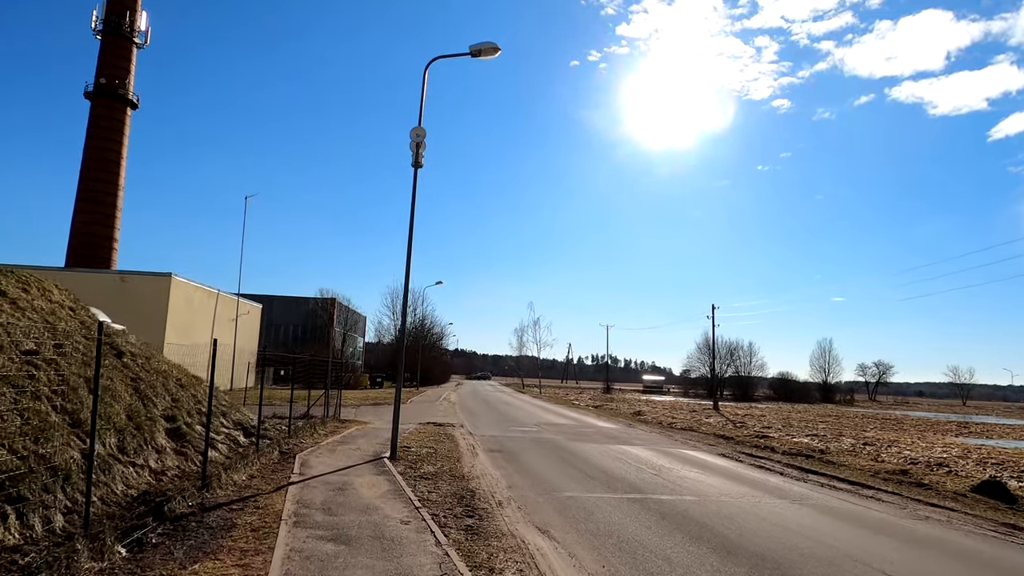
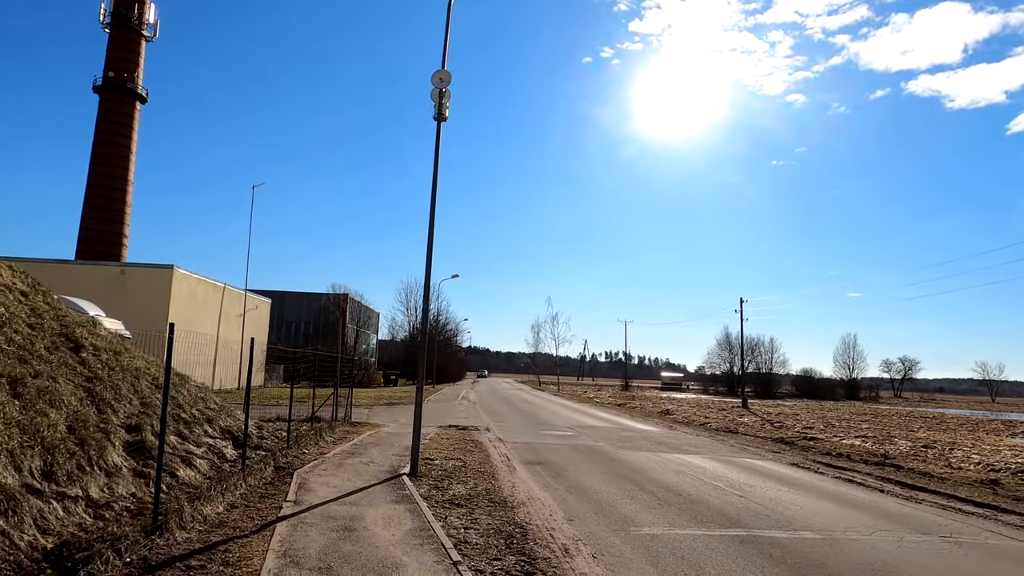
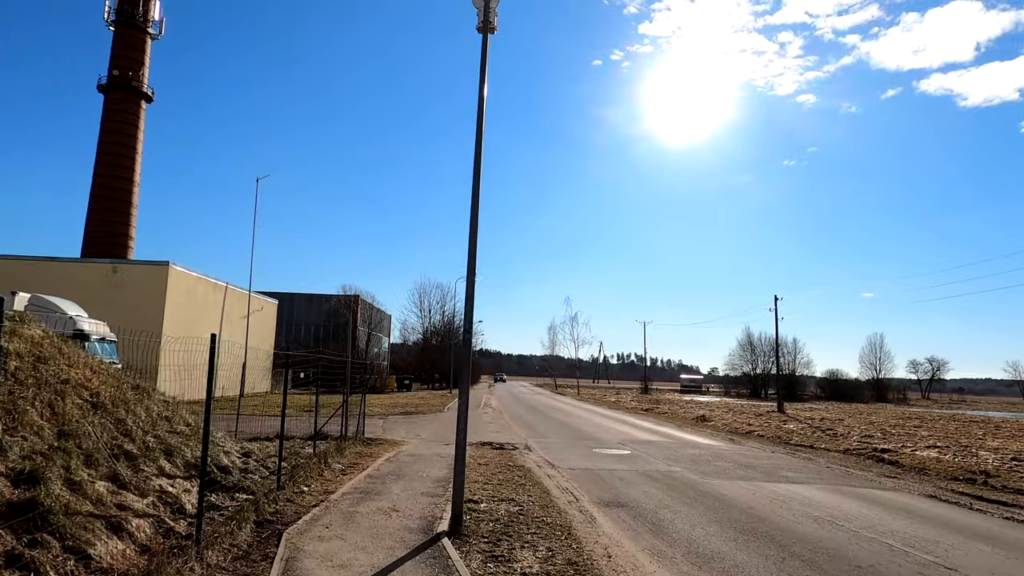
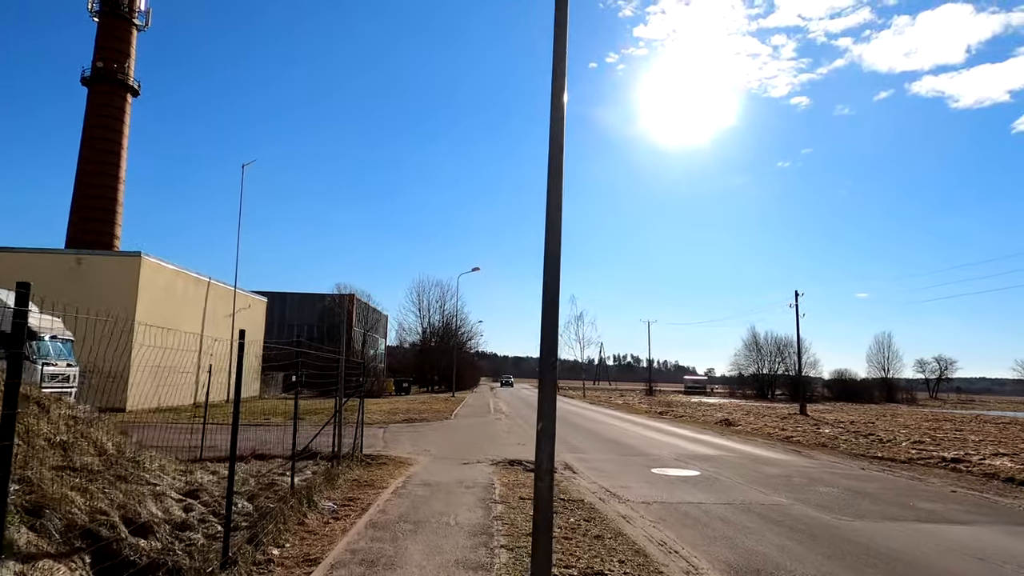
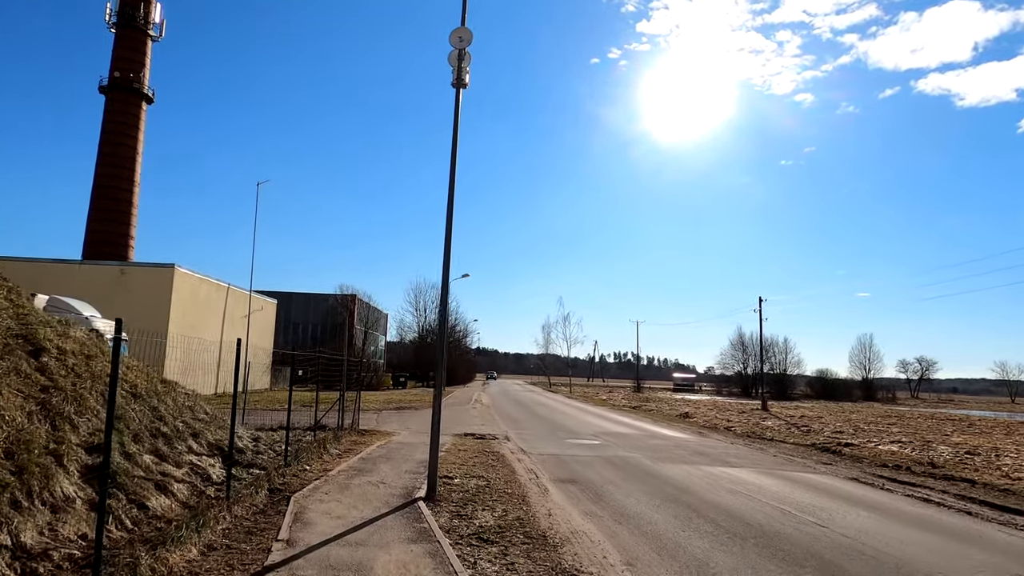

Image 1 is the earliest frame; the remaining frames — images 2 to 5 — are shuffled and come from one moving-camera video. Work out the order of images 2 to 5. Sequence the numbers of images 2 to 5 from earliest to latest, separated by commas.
2, 5, 3, 4
